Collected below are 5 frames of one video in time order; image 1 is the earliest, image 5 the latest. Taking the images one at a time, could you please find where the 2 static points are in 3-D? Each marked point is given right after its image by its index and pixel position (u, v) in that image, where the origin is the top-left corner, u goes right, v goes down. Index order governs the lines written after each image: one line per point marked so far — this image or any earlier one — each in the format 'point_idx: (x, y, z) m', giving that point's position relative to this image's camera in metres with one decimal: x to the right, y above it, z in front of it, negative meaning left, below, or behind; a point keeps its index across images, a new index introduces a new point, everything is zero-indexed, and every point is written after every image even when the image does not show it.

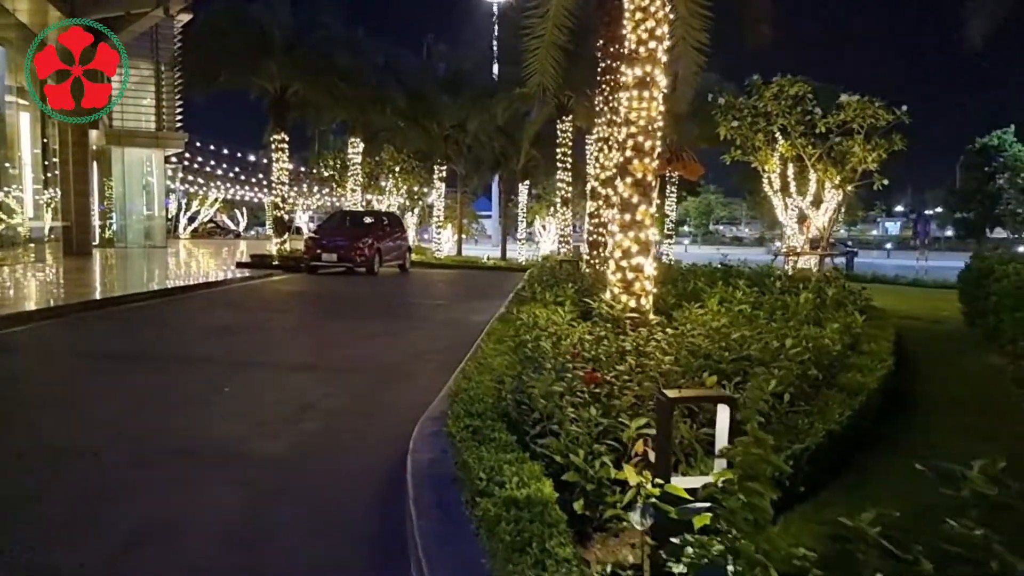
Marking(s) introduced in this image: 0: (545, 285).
0: (+0.5, 0.0, +10.3) m
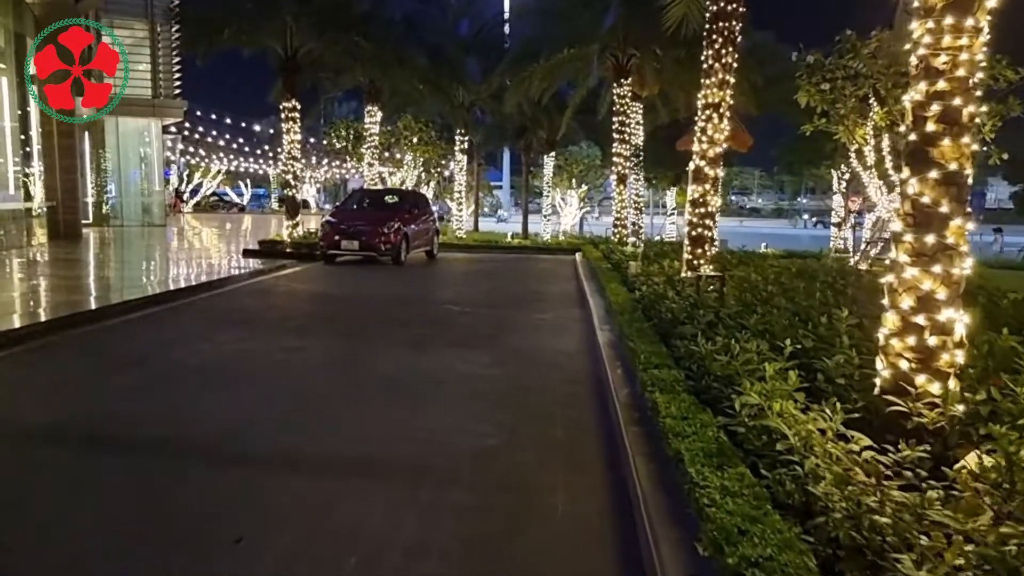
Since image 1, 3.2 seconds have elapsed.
0: (+1.6, -0.3, +7.0) m
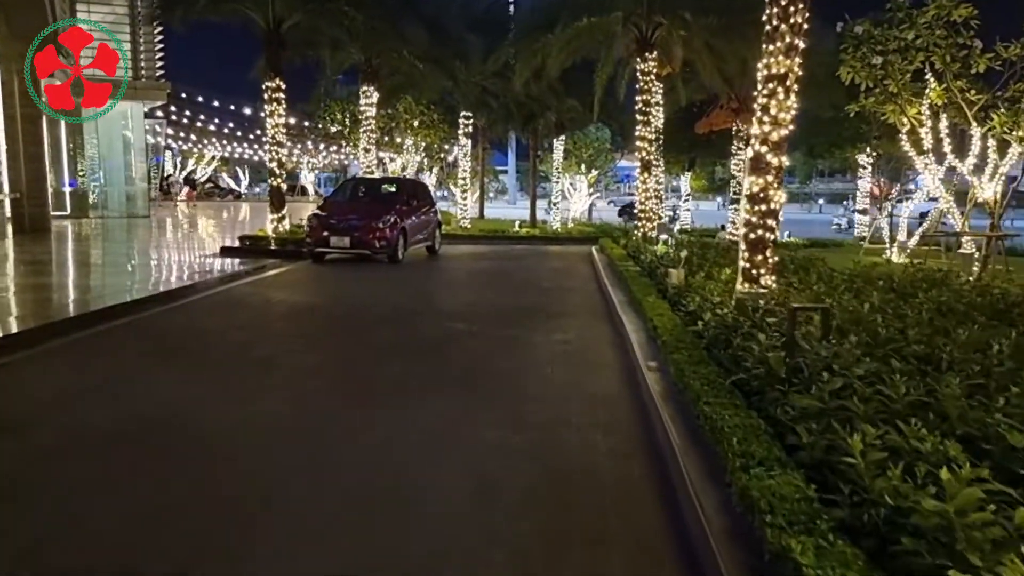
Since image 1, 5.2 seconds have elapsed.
0: (+1.8, -0.6, +4.7) m
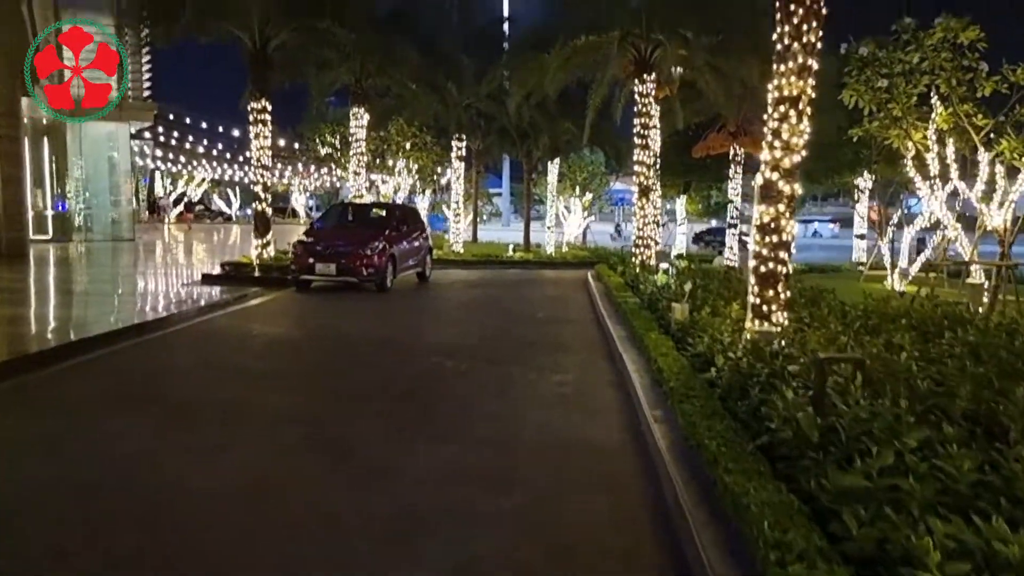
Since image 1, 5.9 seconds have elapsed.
0: (+1.7, -0.9, +4.0) m
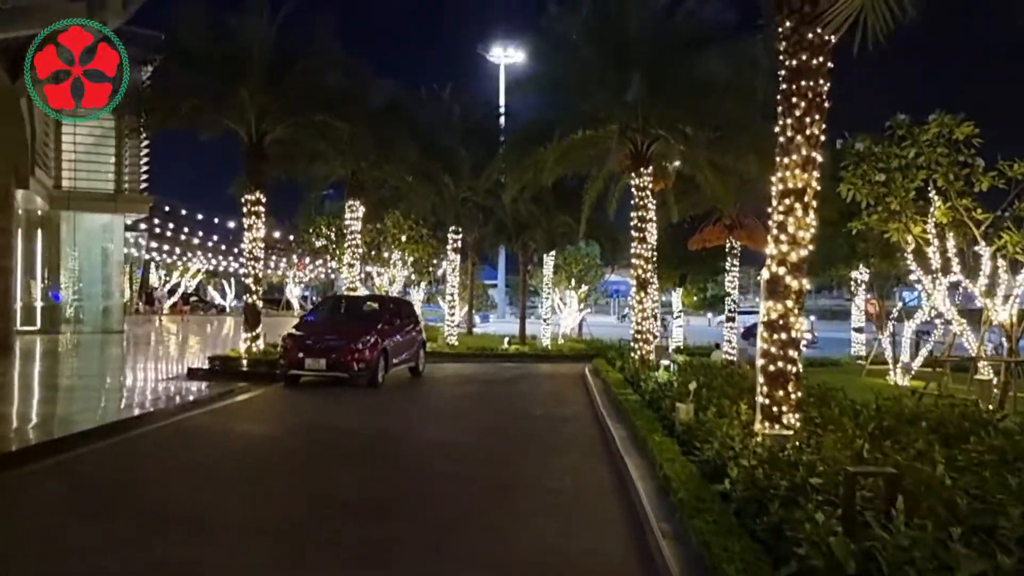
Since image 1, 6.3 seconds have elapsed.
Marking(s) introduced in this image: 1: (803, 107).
0: (+1.7, -1.3, +3.4) m
1: (+2.9, +1.8, +8.7) m
